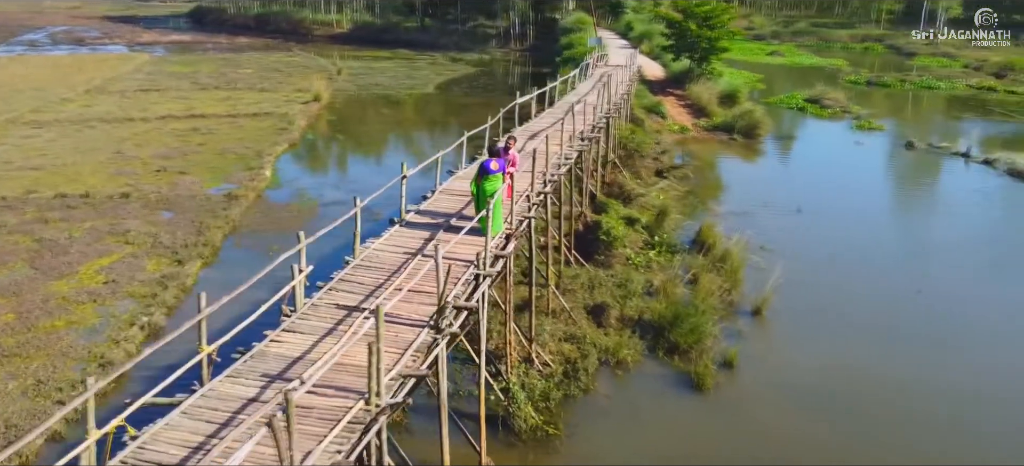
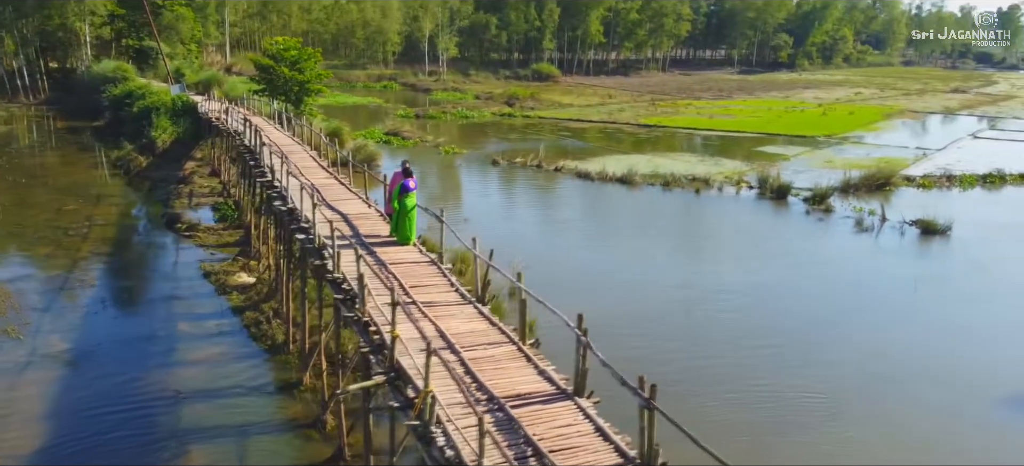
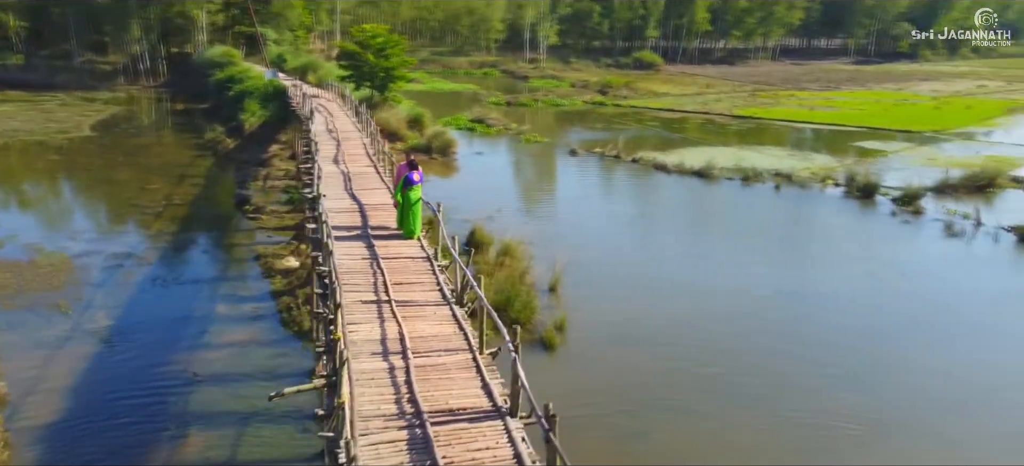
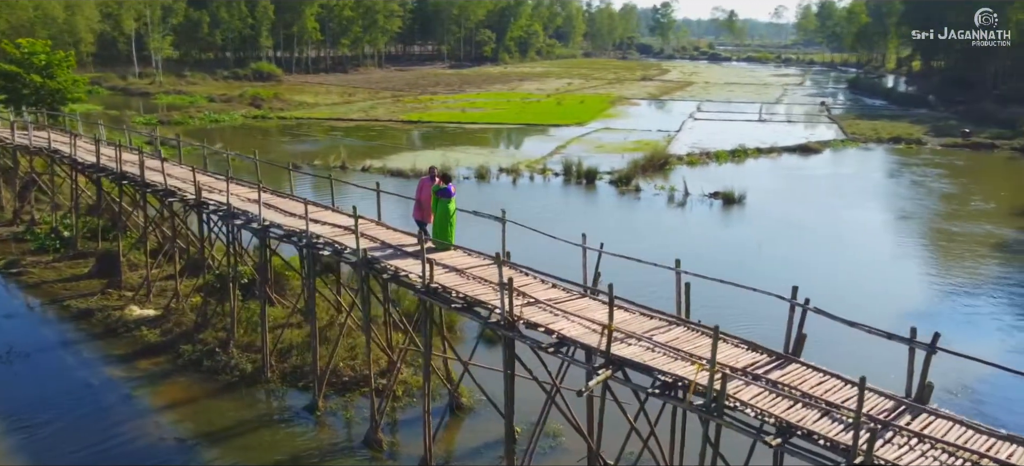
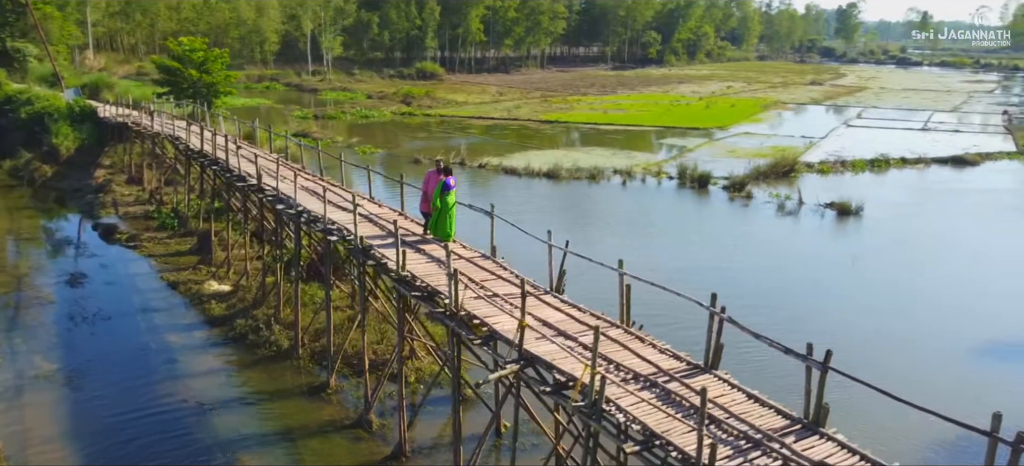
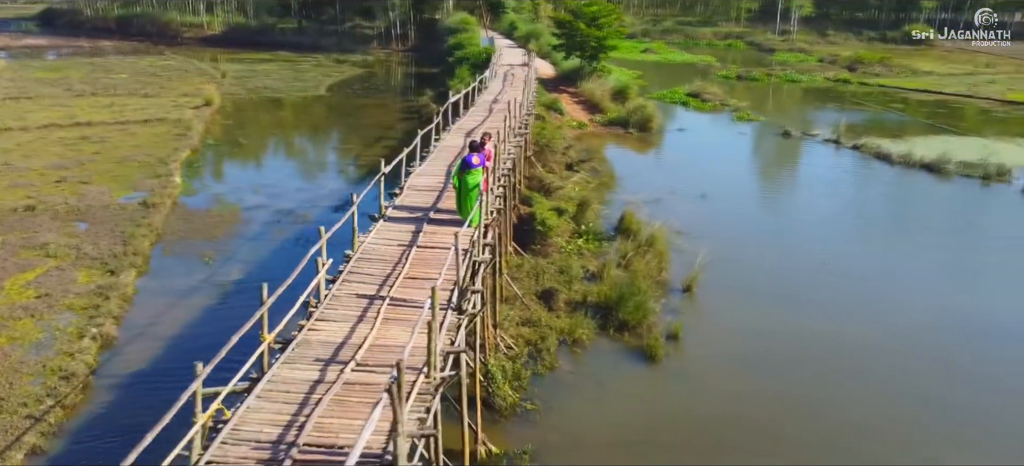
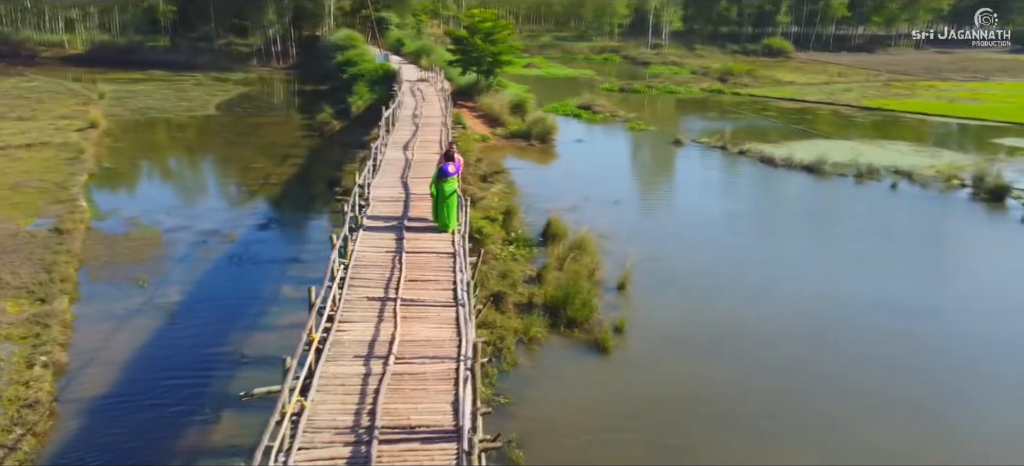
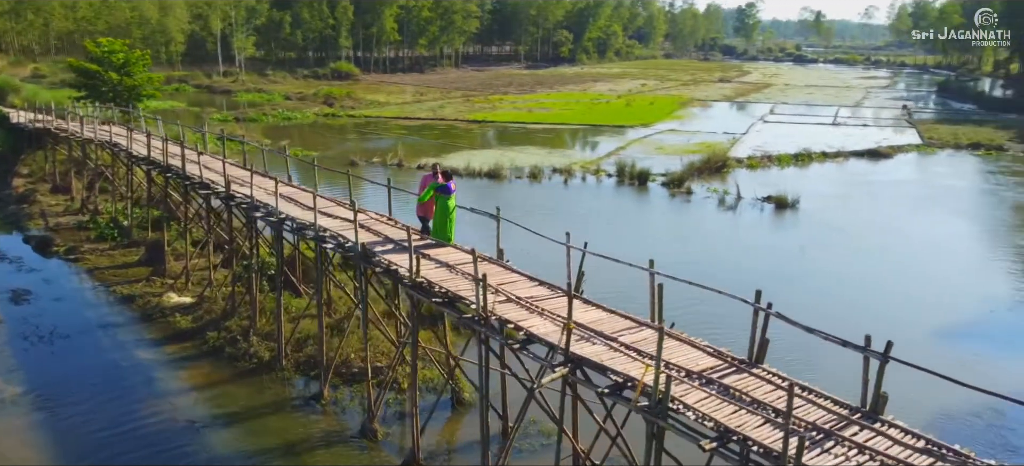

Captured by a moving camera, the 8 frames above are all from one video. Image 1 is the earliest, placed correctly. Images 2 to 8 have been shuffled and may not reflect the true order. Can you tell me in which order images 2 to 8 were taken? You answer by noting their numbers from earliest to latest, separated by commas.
6, 7, 3, 2, 5, 8, 4
